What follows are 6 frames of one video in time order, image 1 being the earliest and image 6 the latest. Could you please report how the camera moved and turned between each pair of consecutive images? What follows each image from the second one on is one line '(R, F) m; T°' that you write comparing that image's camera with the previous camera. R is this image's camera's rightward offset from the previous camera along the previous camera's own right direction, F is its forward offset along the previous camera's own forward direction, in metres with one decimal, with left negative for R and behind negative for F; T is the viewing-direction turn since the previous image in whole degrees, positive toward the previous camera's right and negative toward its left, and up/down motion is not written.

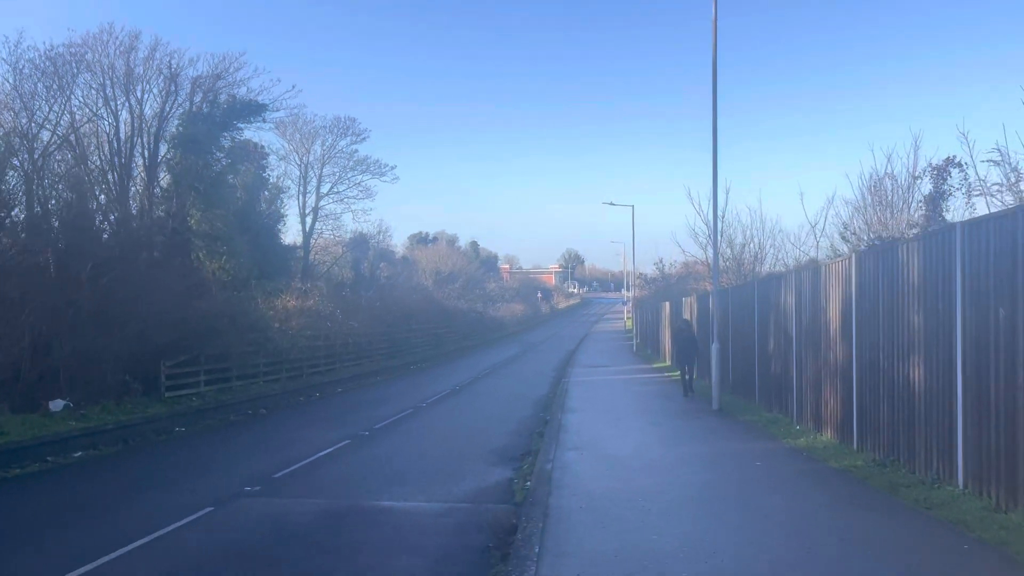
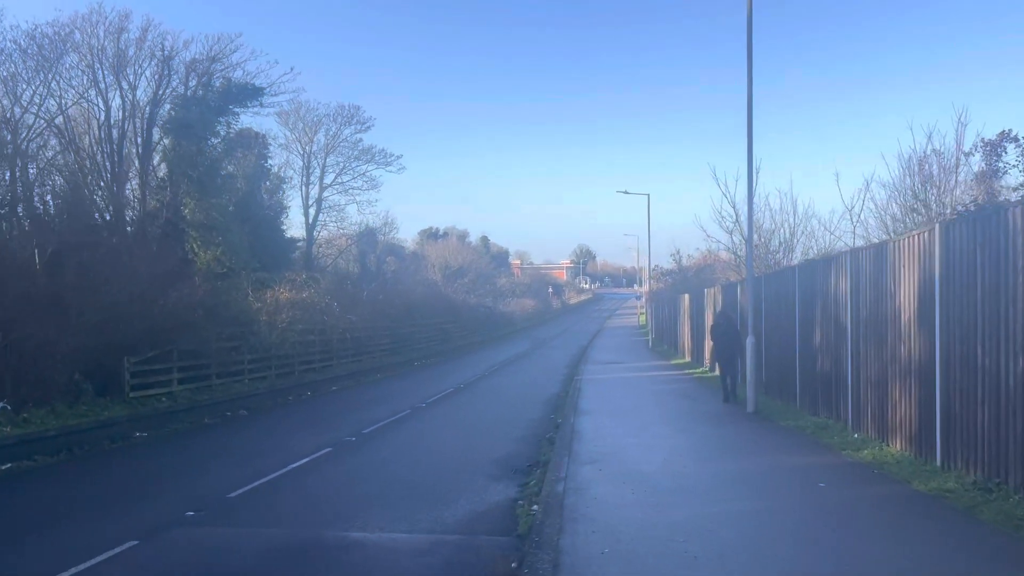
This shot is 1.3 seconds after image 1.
(+0.1, +2.2) m; -1°
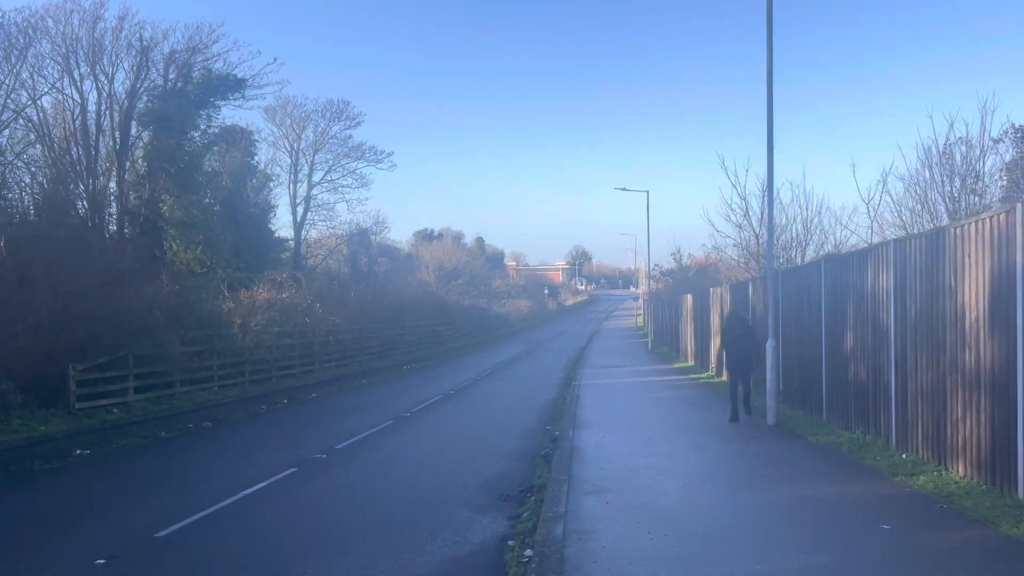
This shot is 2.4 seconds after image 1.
(+0.1, +1.8) m; 0°
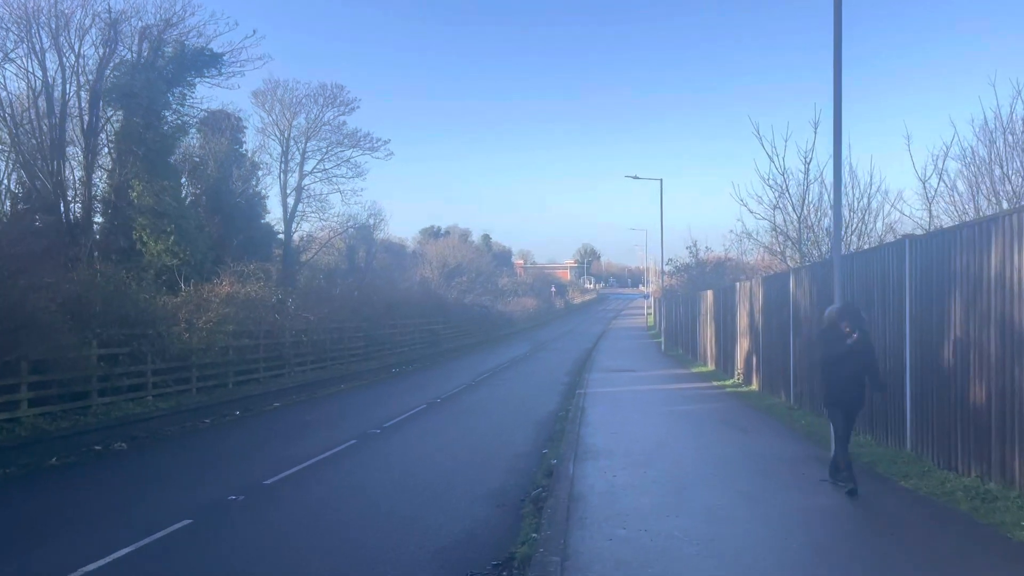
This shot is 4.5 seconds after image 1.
(+0.3, +3.5) m; -1°
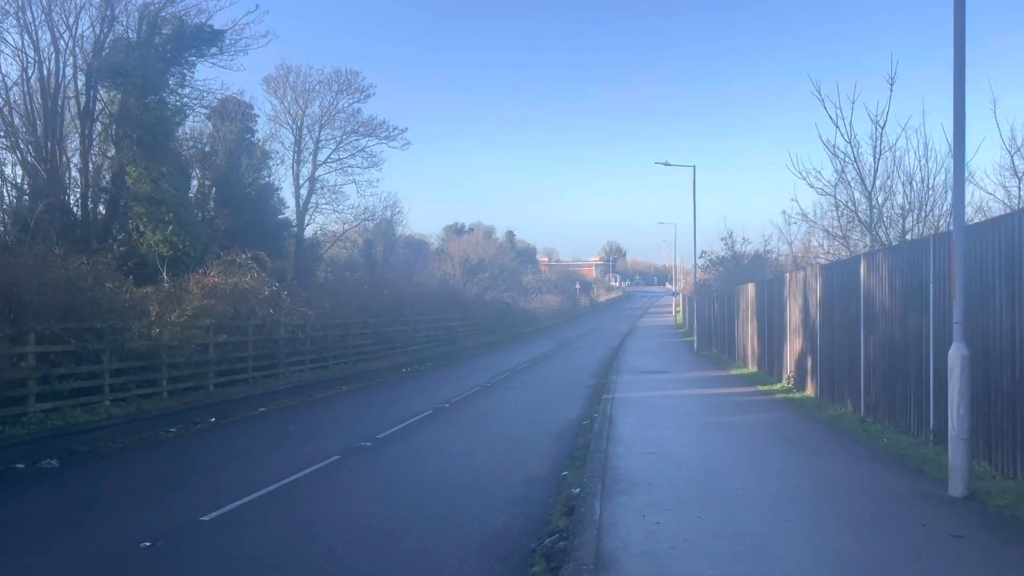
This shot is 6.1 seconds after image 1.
(+0.2, +2.7) m; -2°
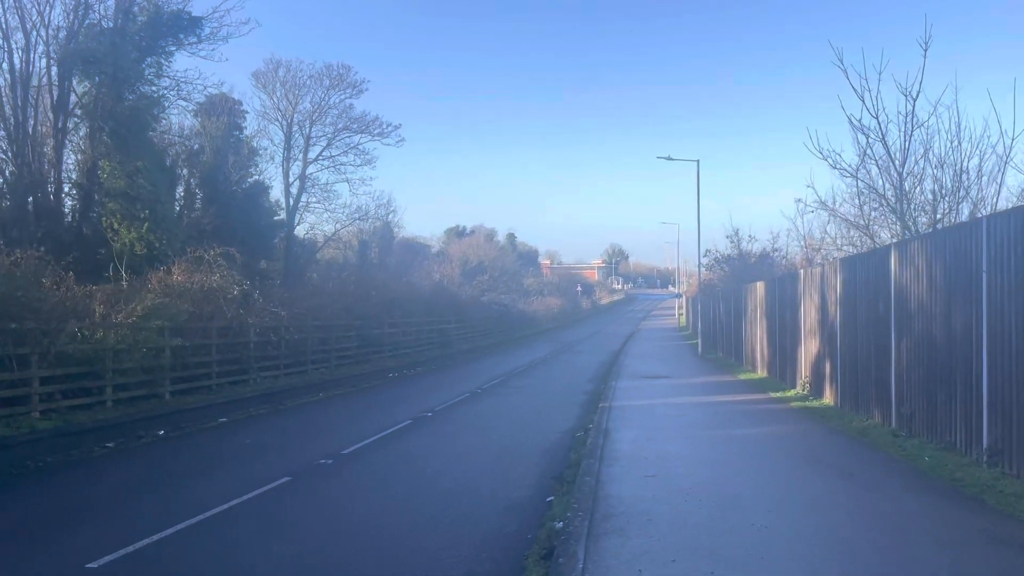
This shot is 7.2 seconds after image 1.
(+0.3, +1.8) m; 0°
